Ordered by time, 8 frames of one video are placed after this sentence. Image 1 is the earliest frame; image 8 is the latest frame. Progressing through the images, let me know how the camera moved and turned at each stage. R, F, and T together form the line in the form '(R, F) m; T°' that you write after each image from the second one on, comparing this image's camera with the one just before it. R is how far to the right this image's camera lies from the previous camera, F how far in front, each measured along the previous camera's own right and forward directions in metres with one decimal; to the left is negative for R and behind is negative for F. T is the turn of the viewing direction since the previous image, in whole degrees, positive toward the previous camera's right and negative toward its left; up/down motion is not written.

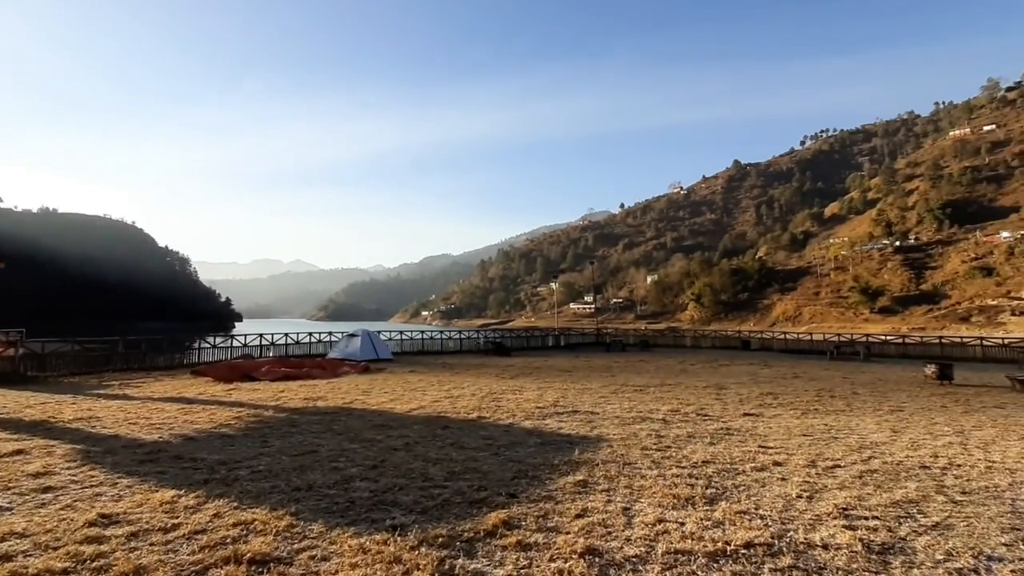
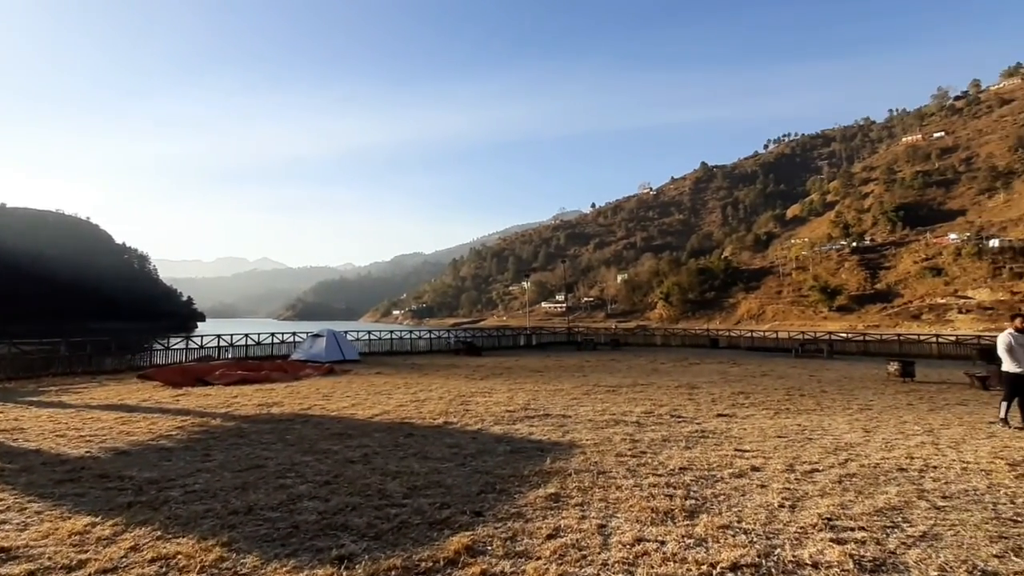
(0.0, +0.3) m; +3°
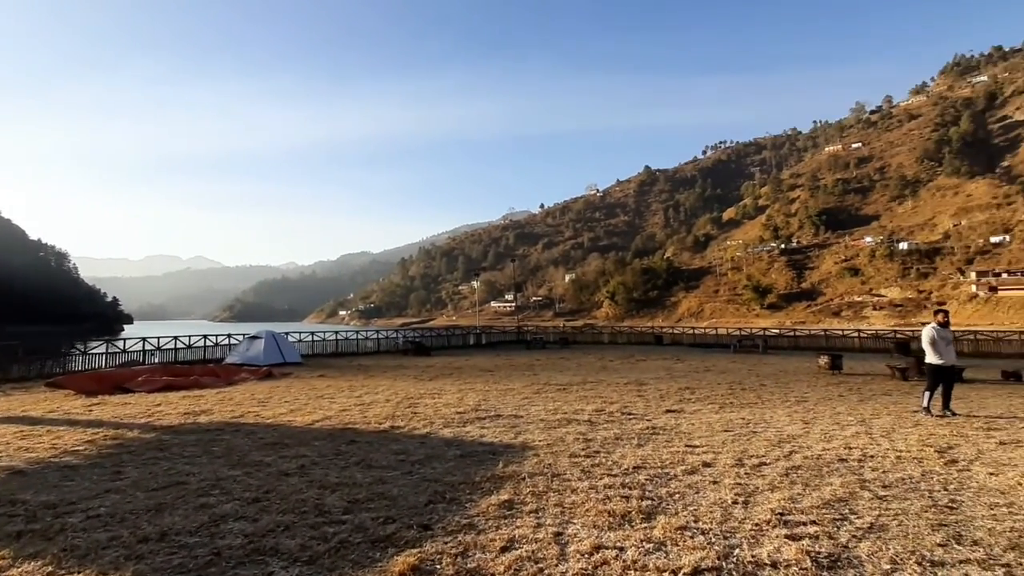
(0.0, +0.2) m; +6°
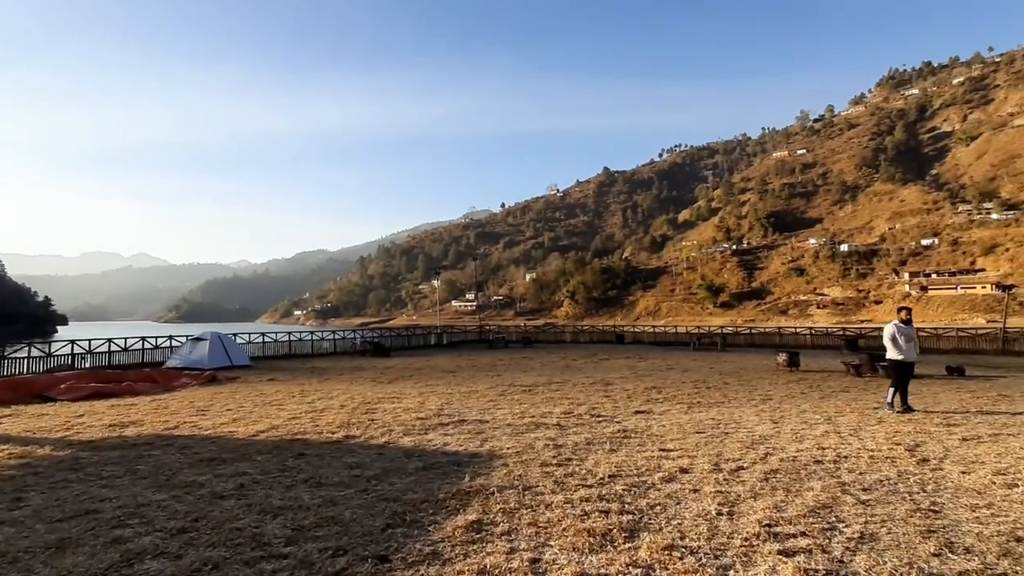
(0.0, +0.3) m; +5°
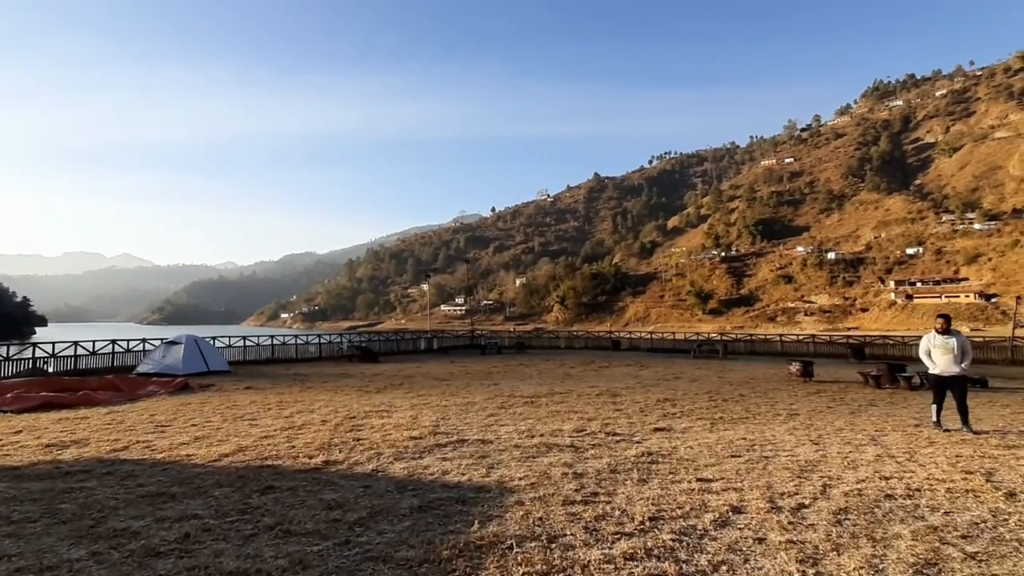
(-0.2, +0.7) m; +1°
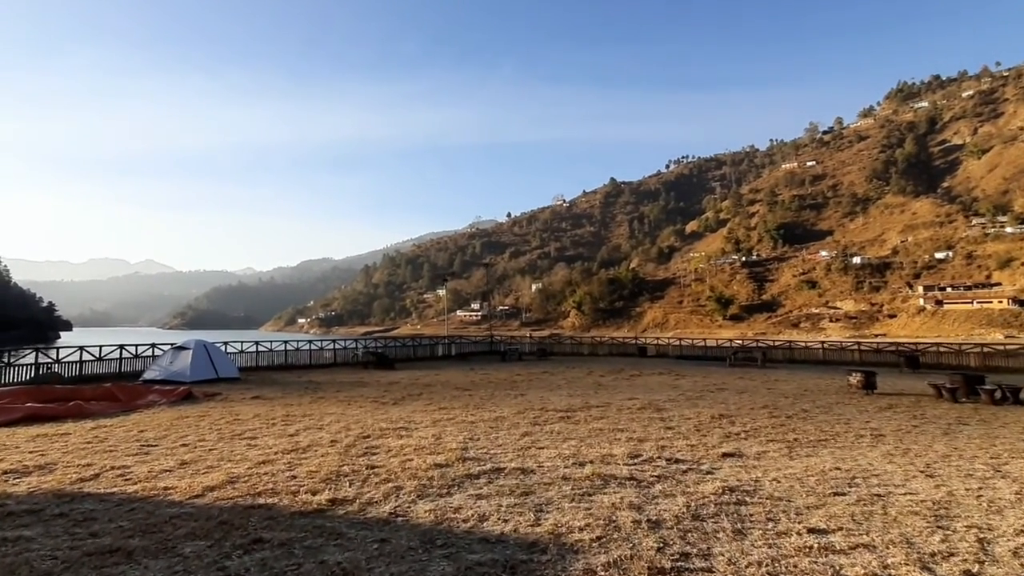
(-0.3, +0.8) m; -2°
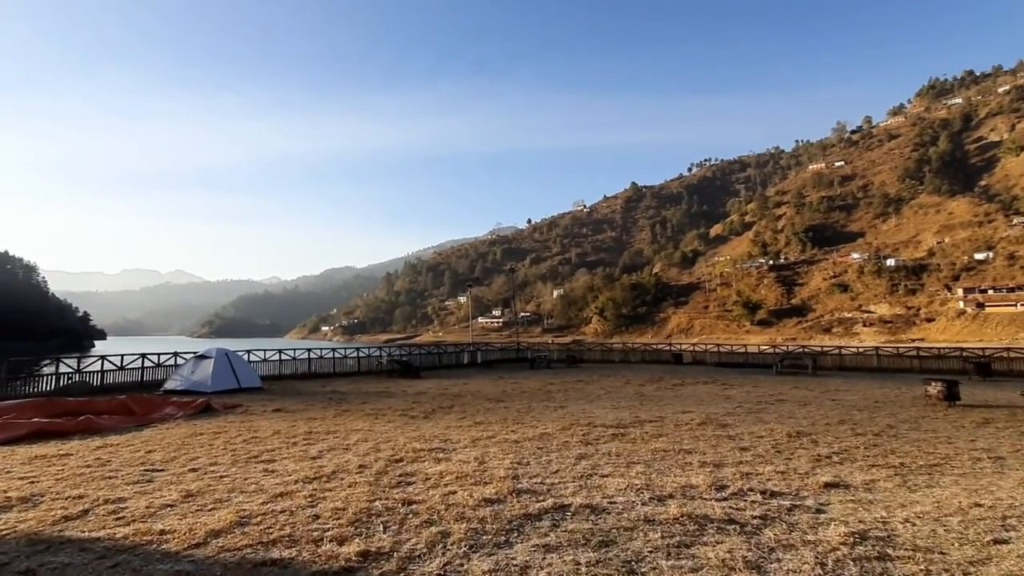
(-0.3, +0.7) m; -2°
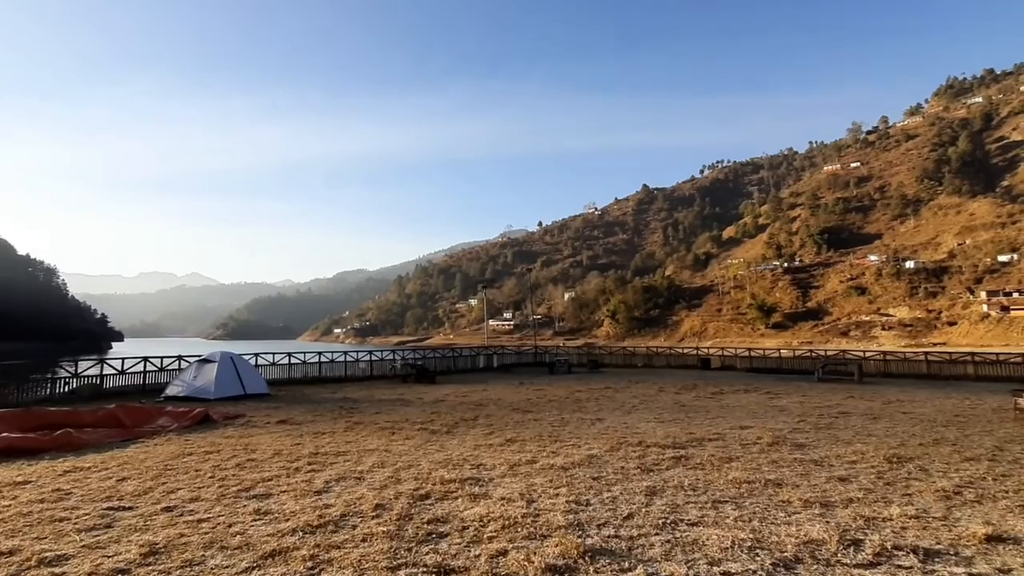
(-0.3, +0.9) m; -1°
